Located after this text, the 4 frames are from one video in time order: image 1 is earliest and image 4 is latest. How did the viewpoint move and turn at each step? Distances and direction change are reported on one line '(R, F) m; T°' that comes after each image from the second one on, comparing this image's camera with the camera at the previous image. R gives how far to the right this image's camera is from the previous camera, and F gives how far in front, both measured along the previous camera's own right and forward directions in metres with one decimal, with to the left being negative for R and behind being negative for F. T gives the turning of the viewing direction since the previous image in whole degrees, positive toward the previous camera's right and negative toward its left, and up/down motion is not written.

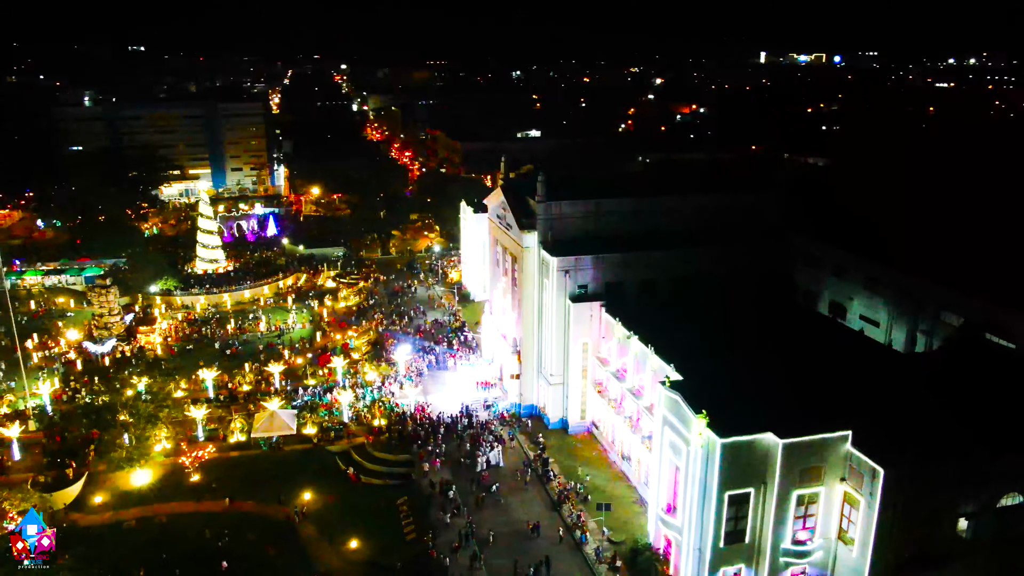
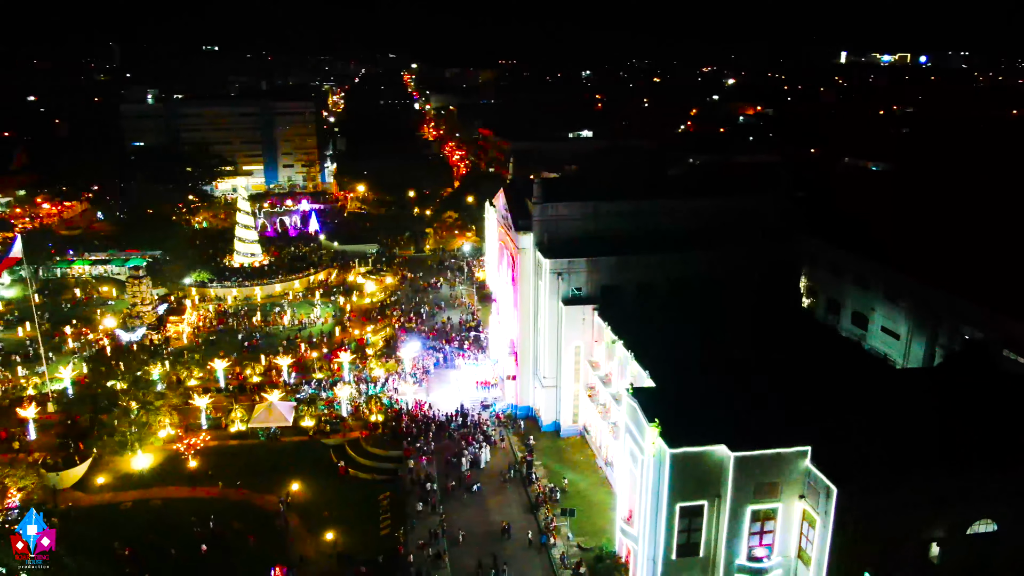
(+3.0, +0.1) m; -5°
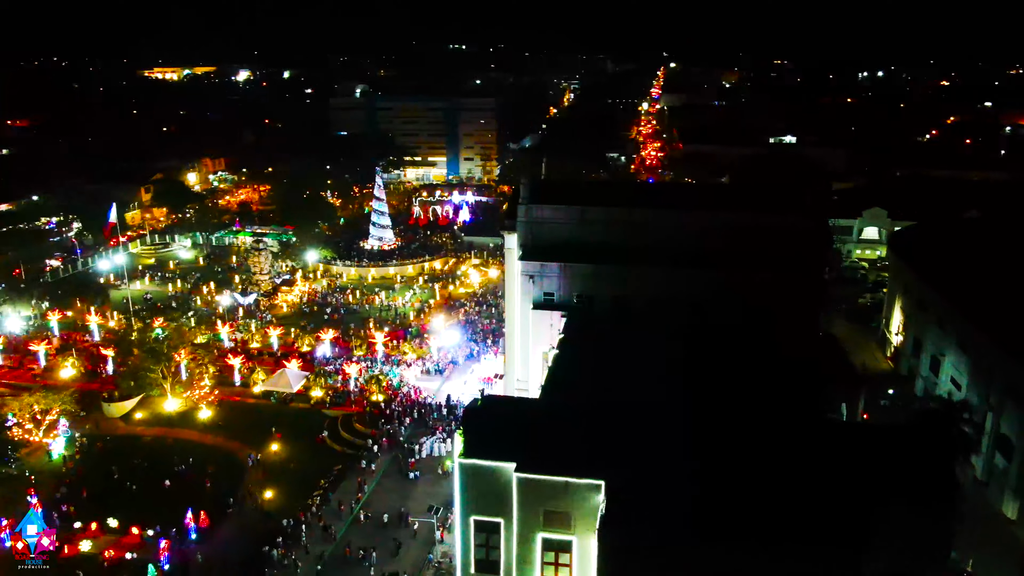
(+11.1, +1.8) m; -19°
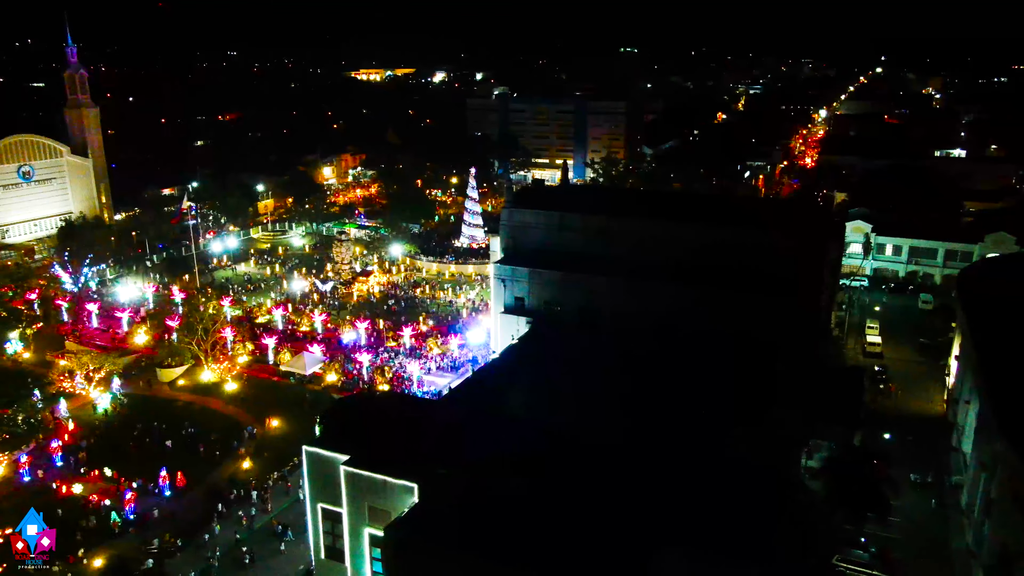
(+8.4, +1.0) m; -14°
